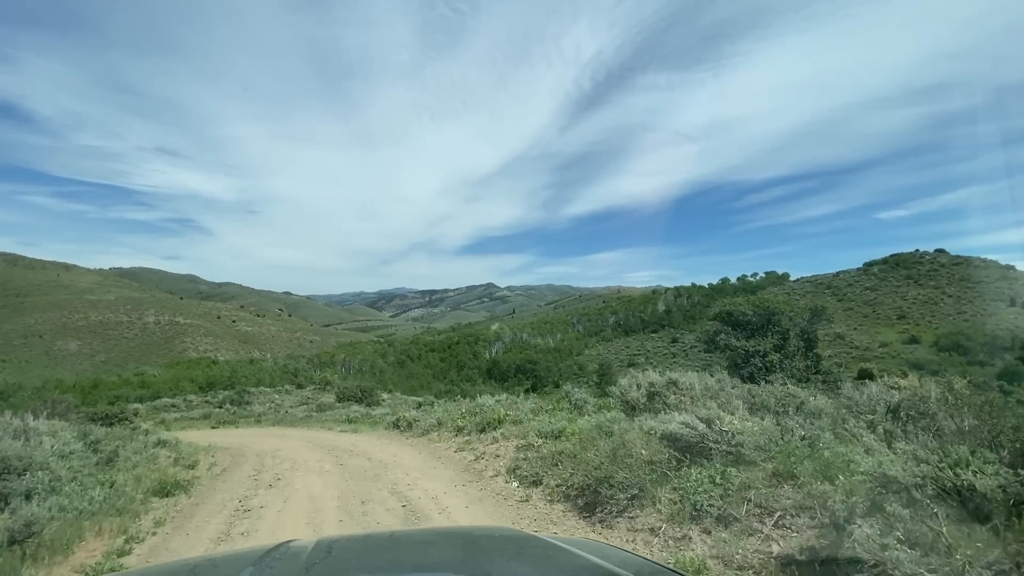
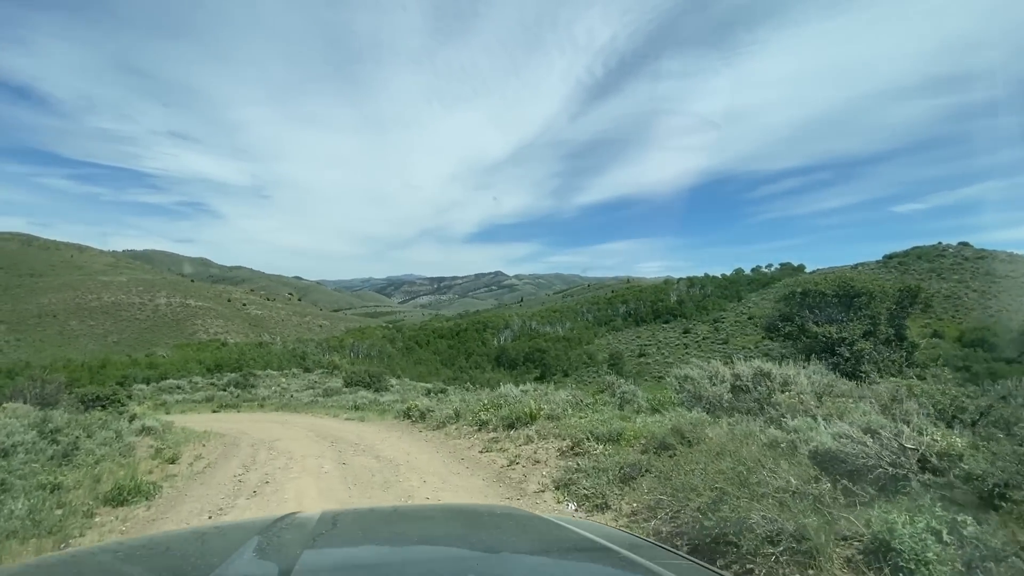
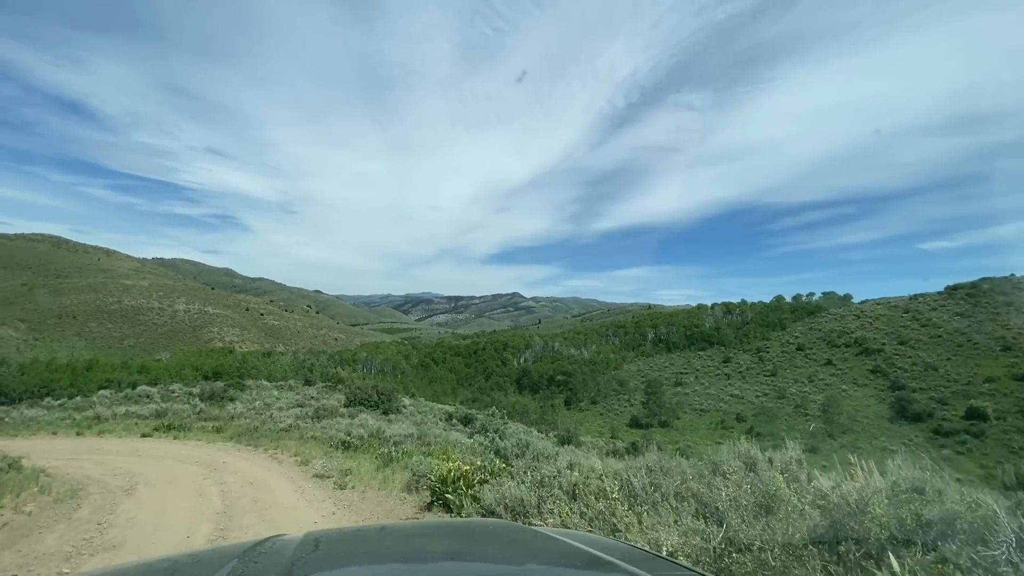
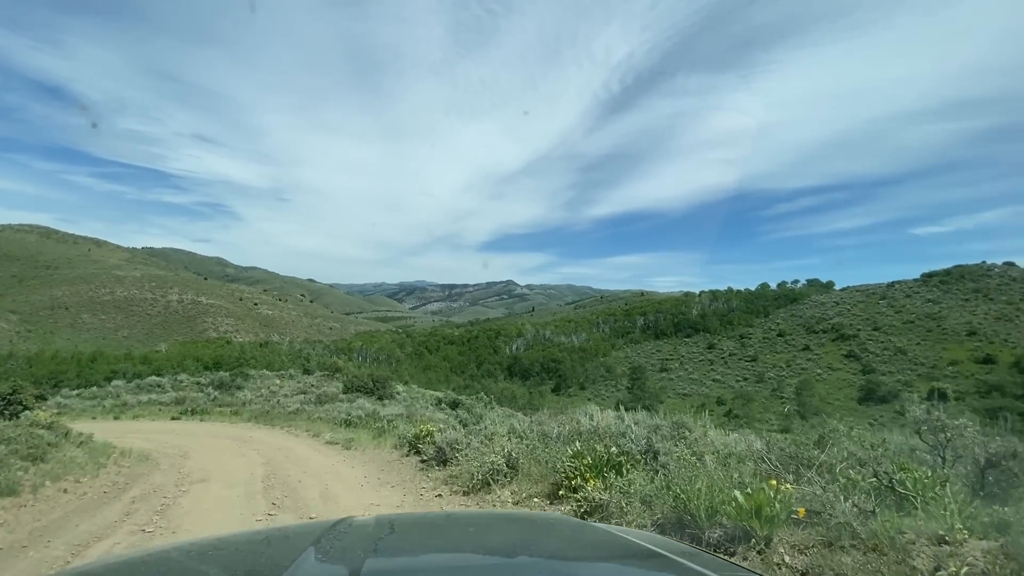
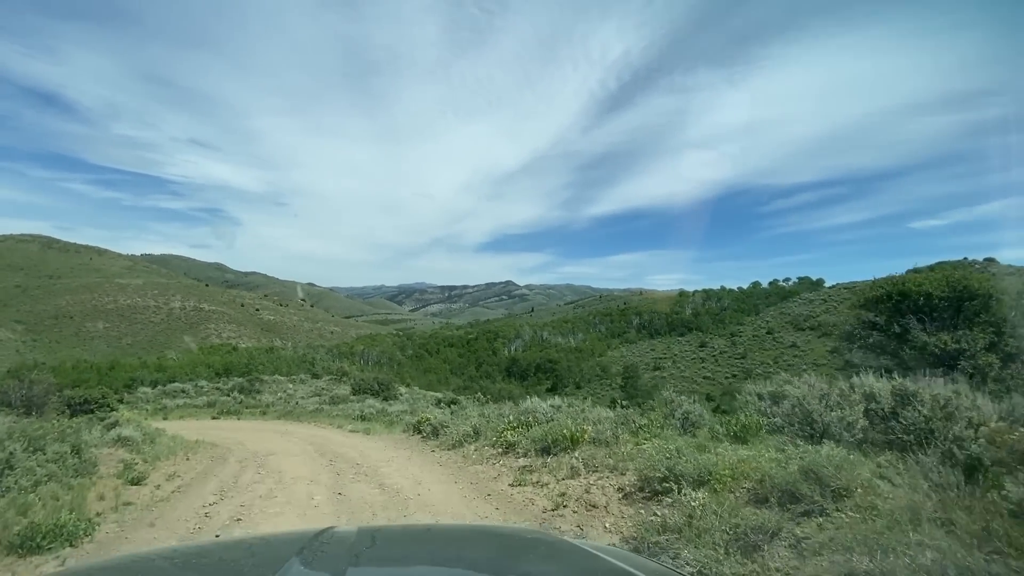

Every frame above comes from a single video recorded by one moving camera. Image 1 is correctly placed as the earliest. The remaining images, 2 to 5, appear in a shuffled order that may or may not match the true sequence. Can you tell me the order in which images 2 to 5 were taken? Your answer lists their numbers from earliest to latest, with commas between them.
2, 5, 4, 3
